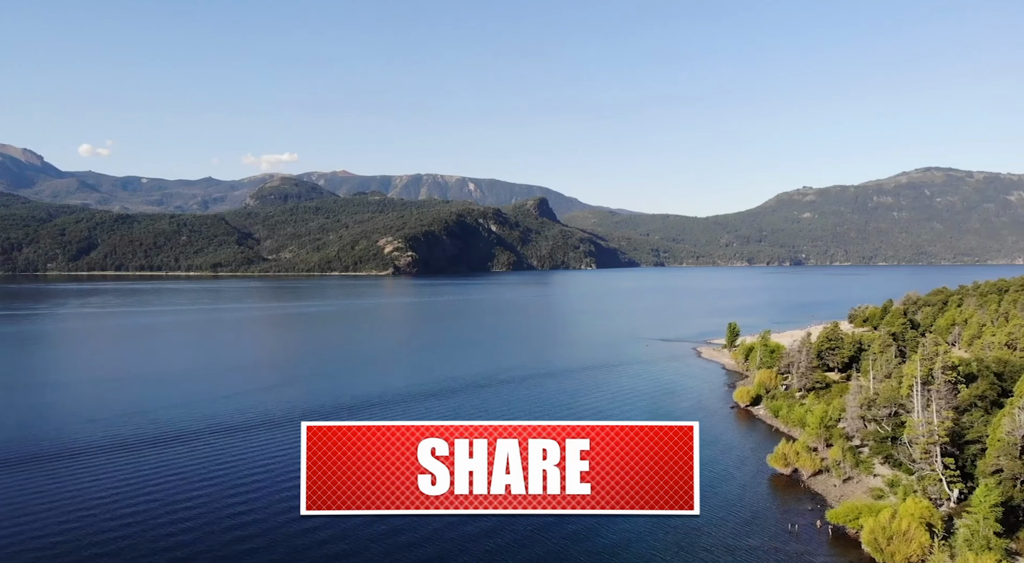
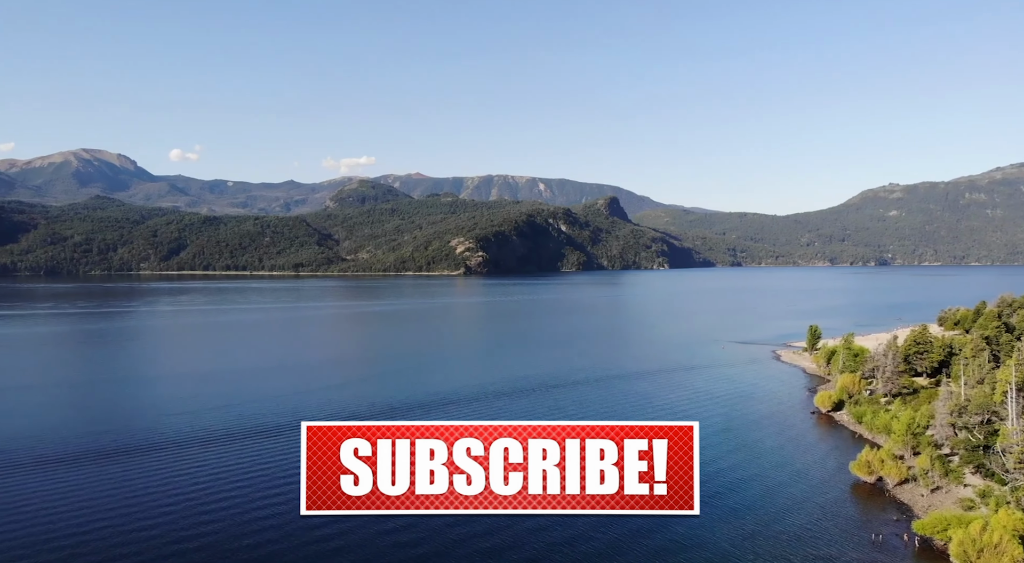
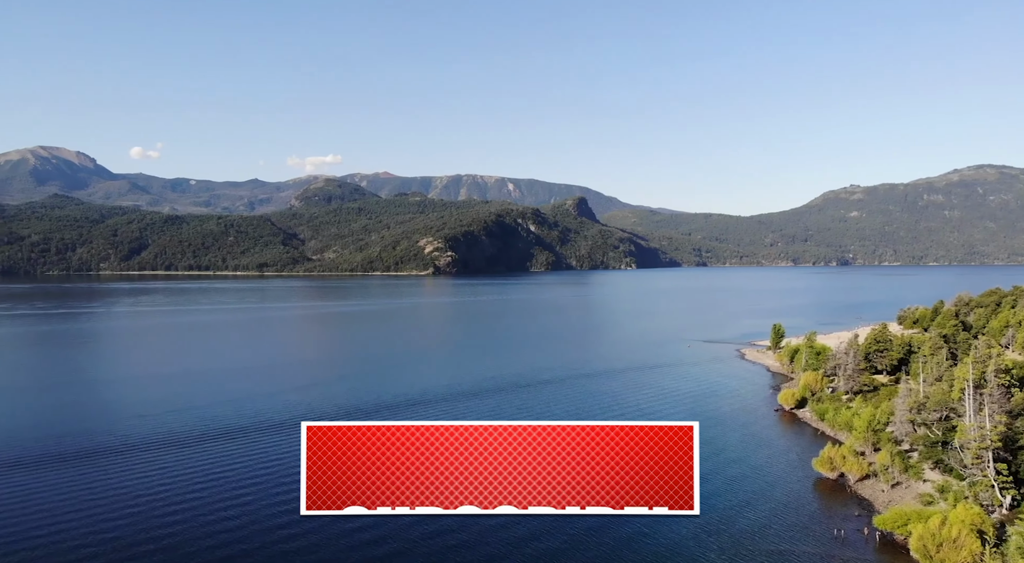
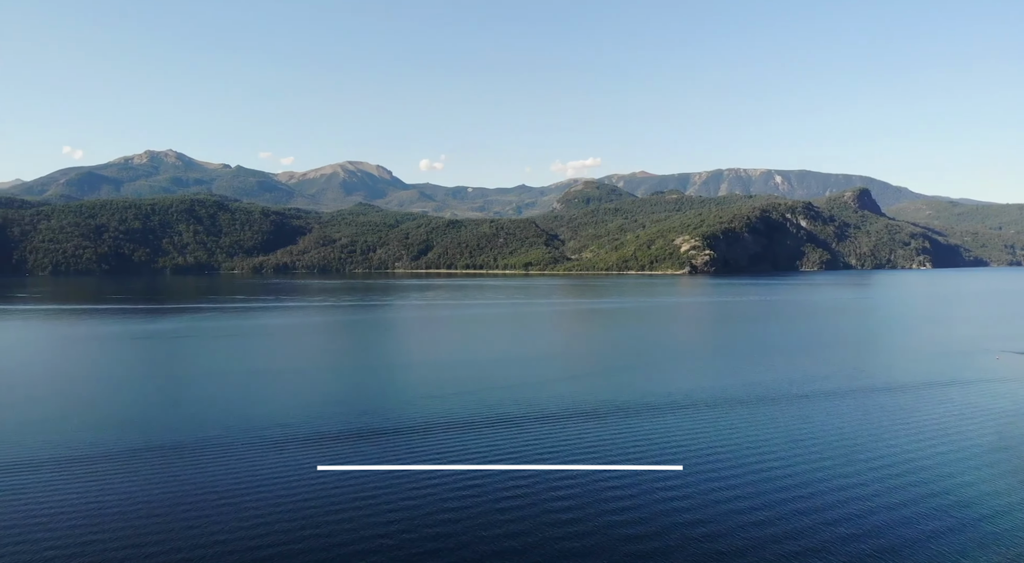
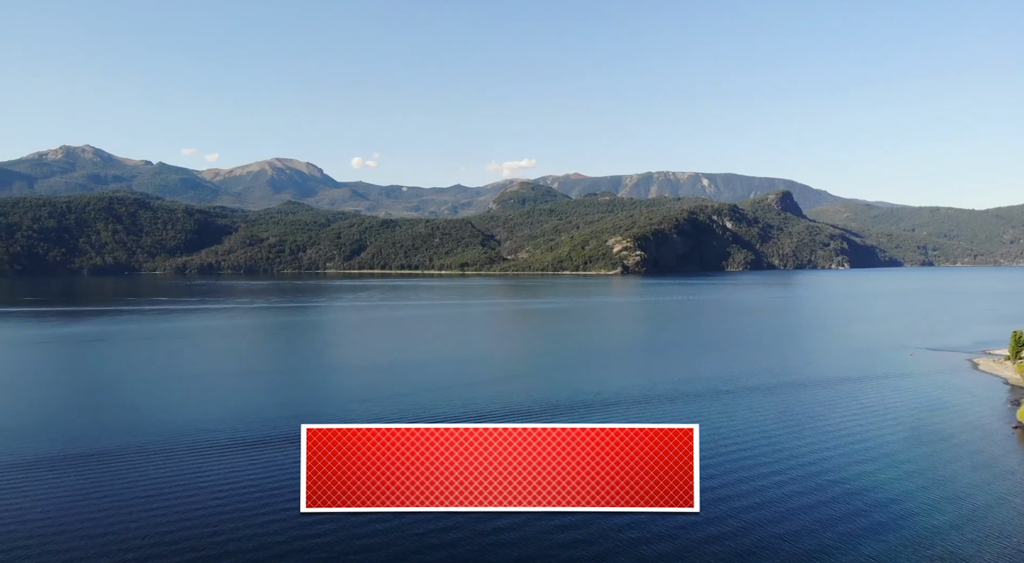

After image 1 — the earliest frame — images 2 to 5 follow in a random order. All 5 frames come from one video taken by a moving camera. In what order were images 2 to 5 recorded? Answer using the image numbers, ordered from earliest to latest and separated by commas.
3, 2, 5, 4
